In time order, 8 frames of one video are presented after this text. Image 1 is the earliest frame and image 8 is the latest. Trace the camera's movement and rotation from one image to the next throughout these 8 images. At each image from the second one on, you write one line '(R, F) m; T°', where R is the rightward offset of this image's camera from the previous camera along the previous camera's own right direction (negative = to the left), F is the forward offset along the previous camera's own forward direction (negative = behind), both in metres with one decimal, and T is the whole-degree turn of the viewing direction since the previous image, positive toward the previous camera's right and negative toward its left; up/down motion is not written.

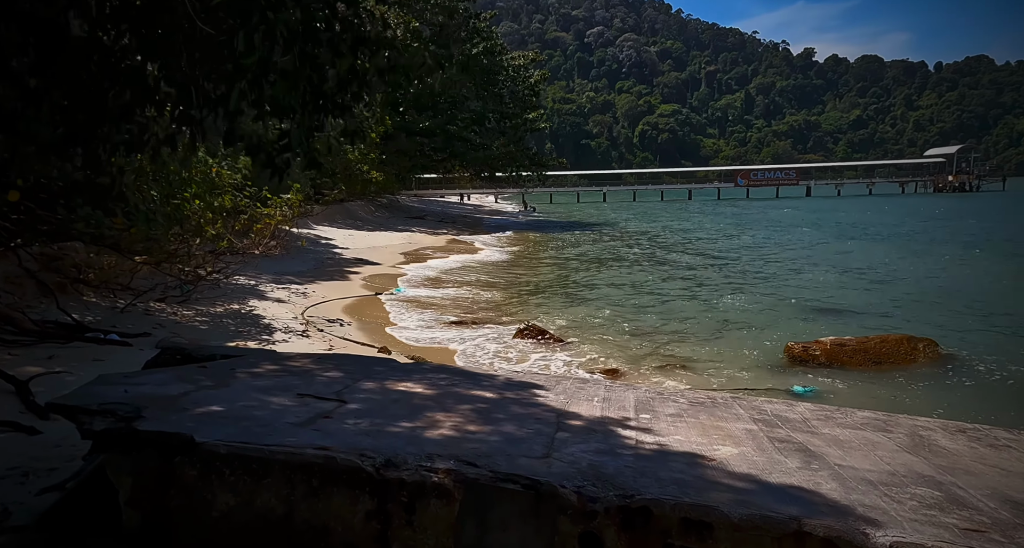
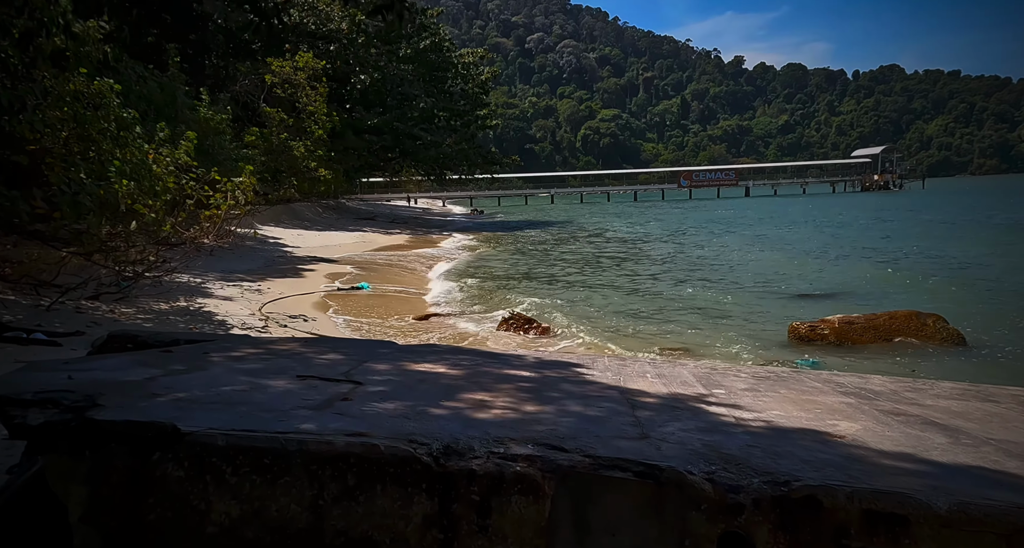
(-0.4, +0.8) m; +4°
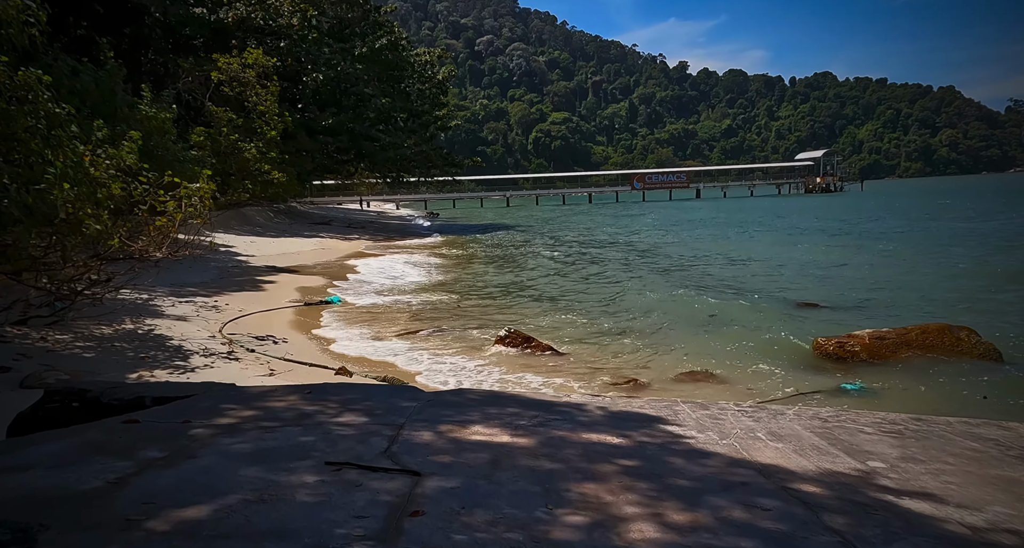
(-0.5, +0.9) m; +4°
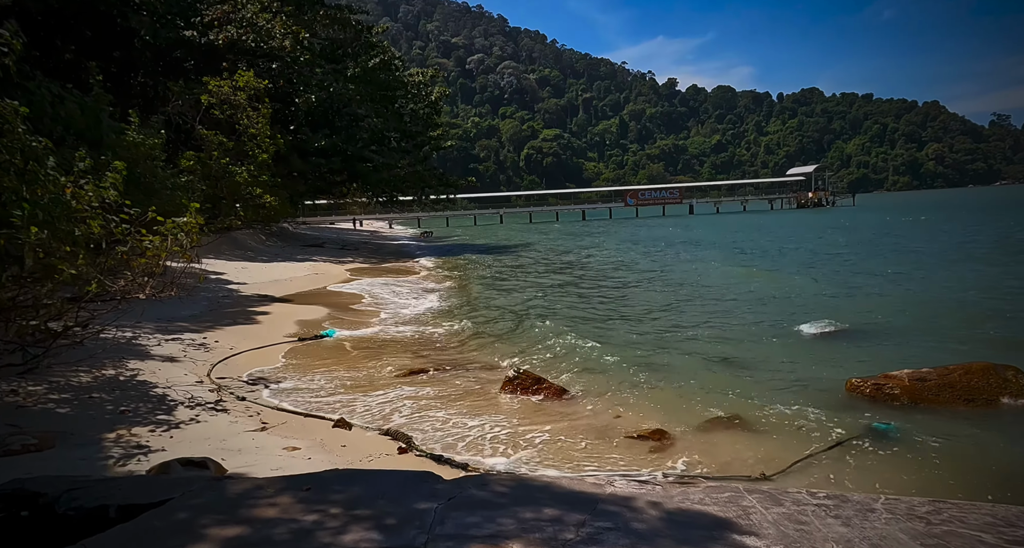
(-0.2, +0.5) m; +1°
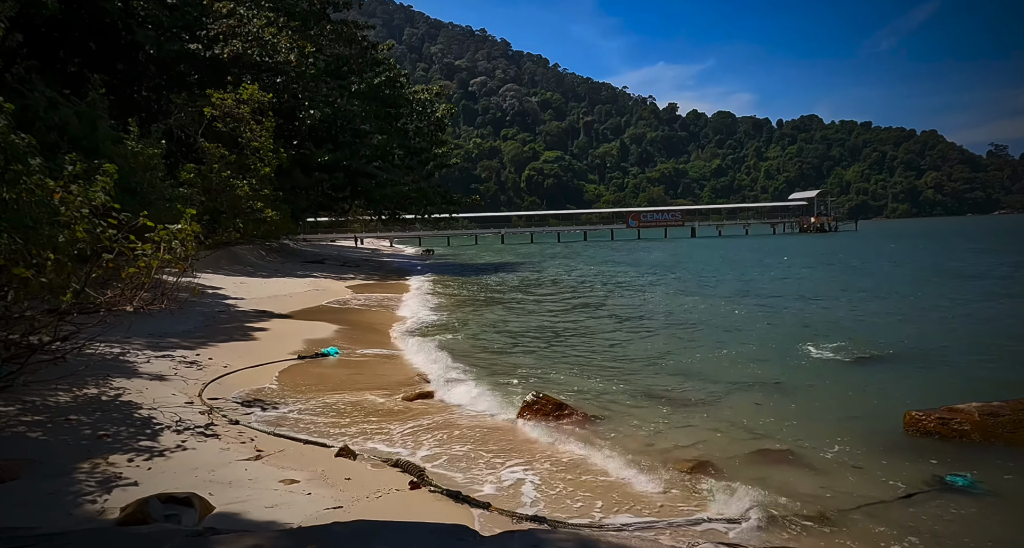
(-0.2, +0.7) m; 0°
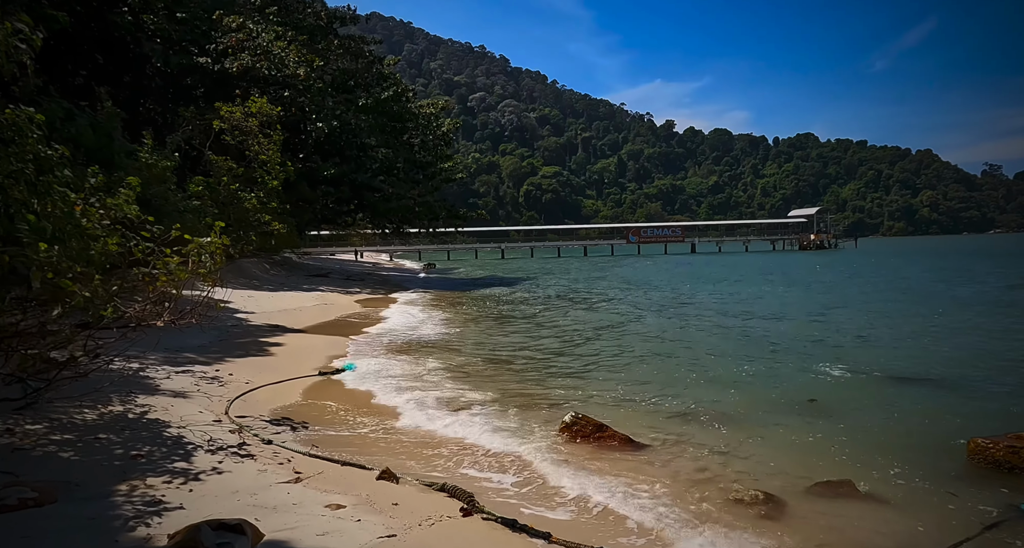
(-0.4, +0.2) m; 0°
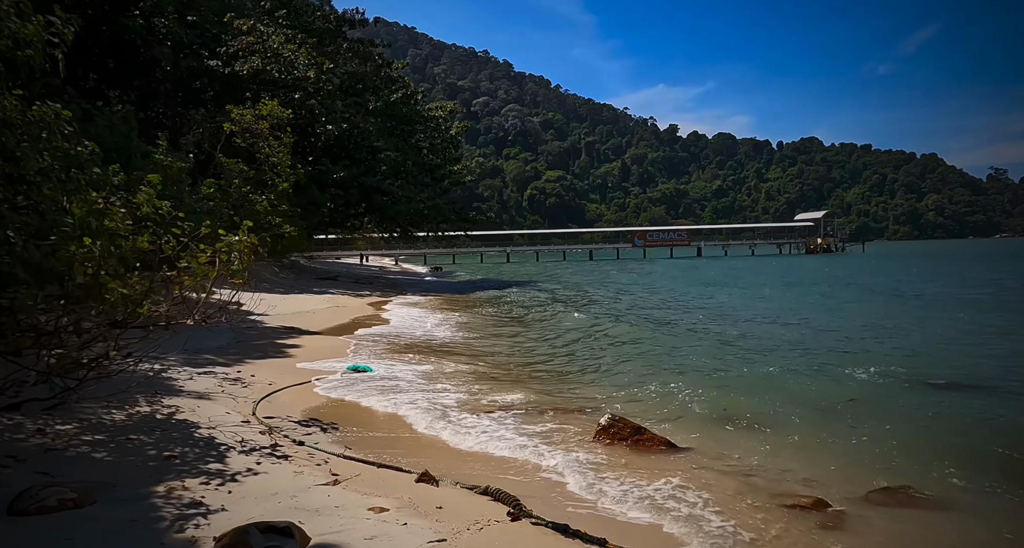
(-0.3, +0.1) m; 0°
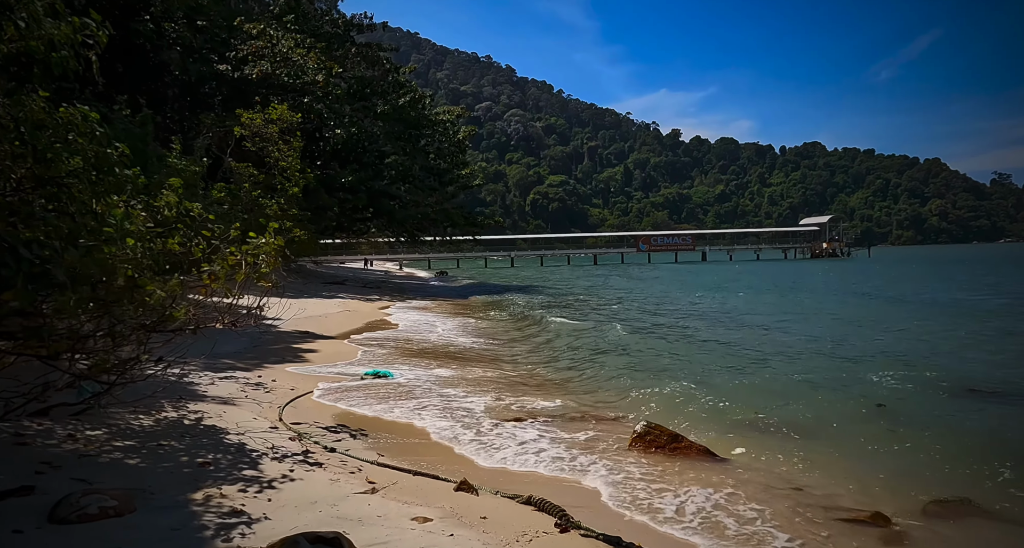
(-0.3, +0.1) m; 0°
